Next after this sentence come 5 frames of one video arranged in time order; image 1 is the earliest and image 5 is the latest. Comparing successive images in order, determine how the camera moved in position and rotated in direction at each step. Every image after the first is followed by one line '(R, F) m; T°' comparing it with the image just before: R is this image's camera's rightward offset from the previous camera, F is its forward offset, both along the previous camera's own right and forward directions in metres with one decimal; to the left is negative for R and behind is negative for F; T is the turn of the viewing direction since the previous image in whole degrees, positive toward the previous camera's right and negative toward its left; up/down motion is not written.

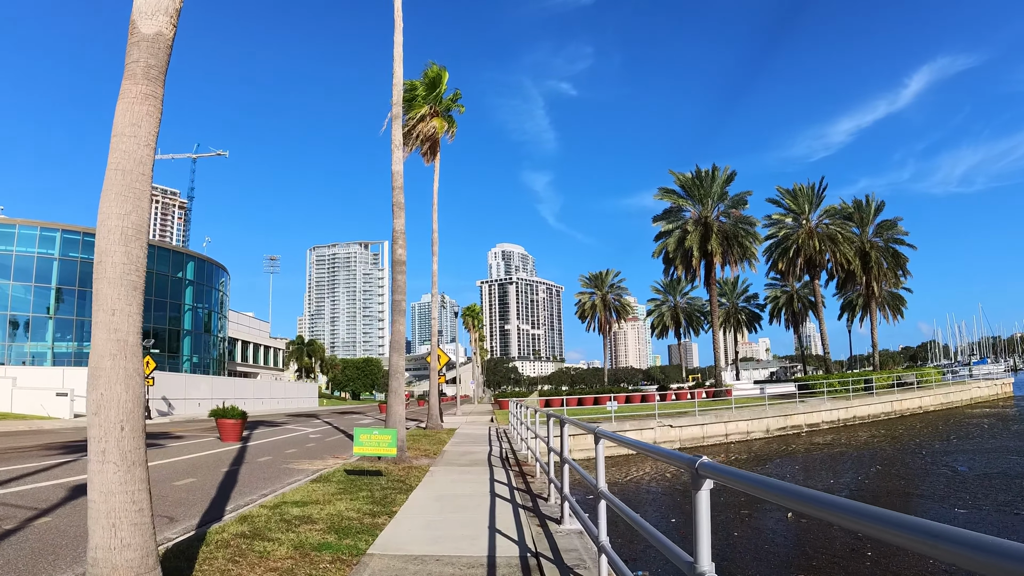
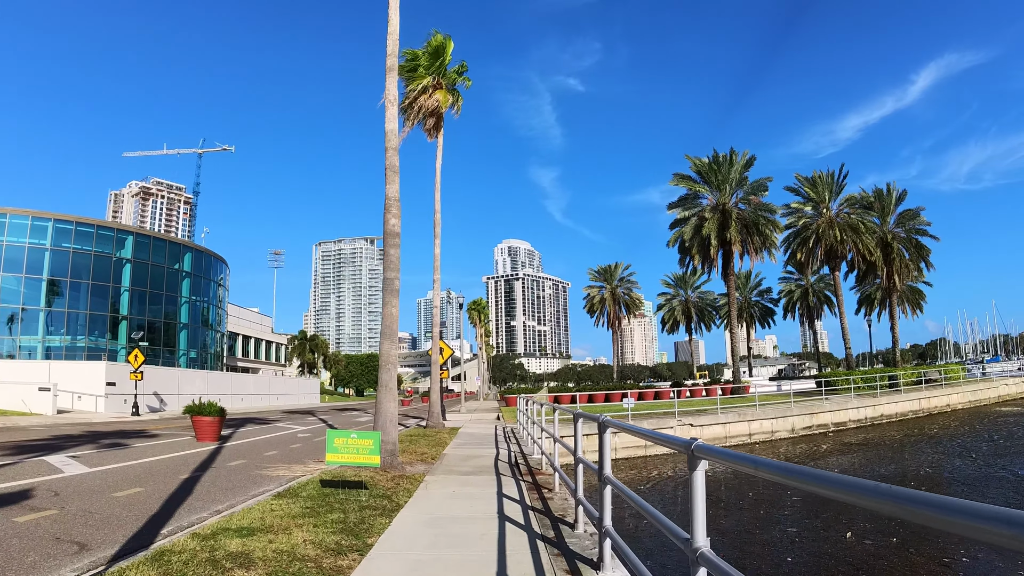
(-0.1, +1.9) m; -1°
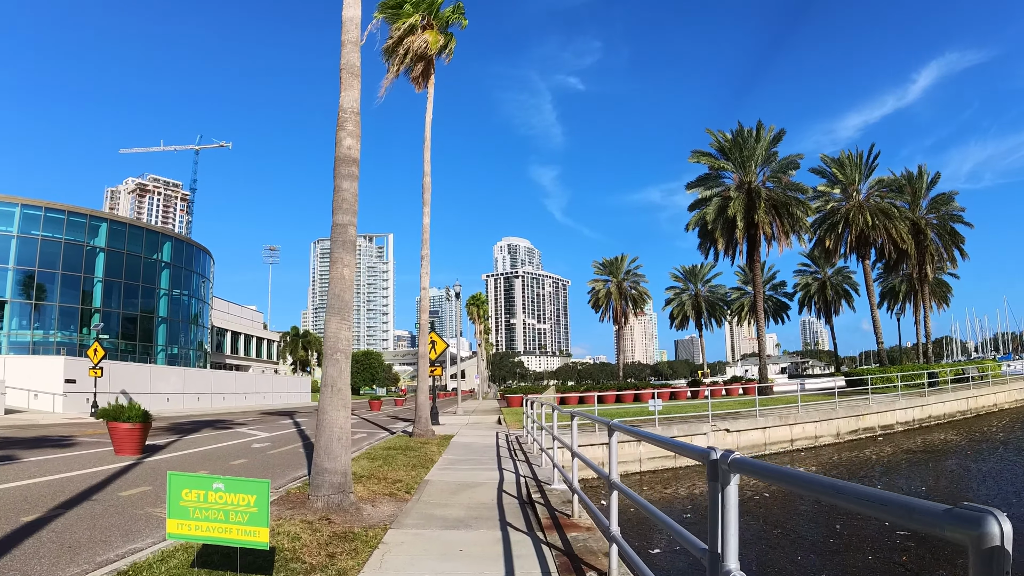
(-0.1, +3.6) m; 0°
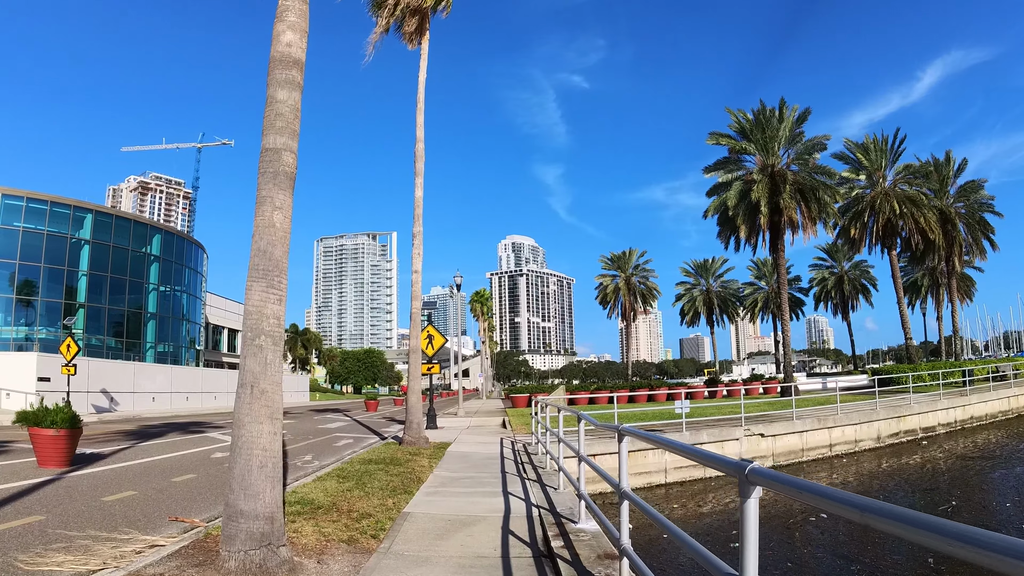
(-0.1, +2.3) m; 0°
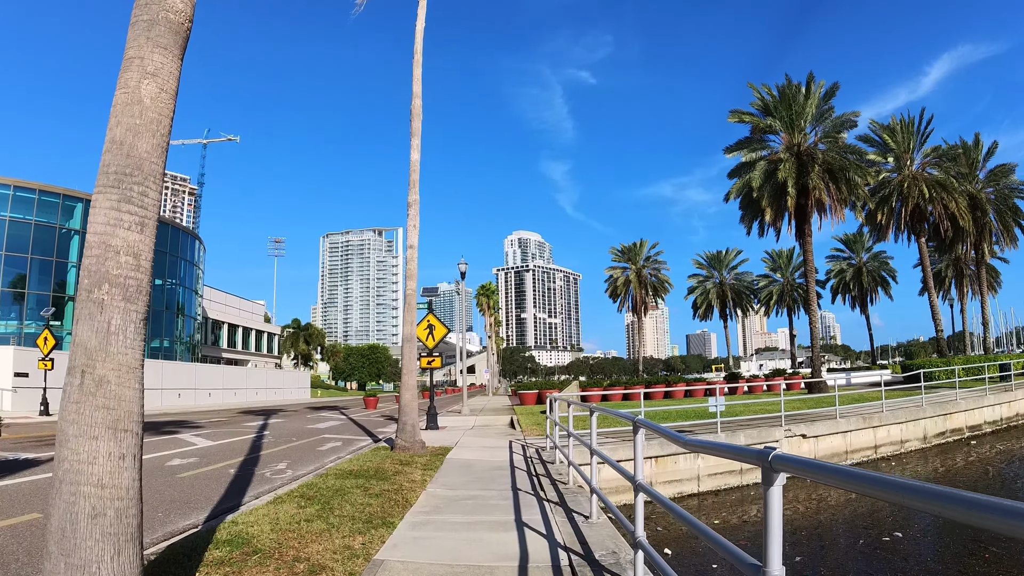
(-0.1, +2.0) m; -1°
